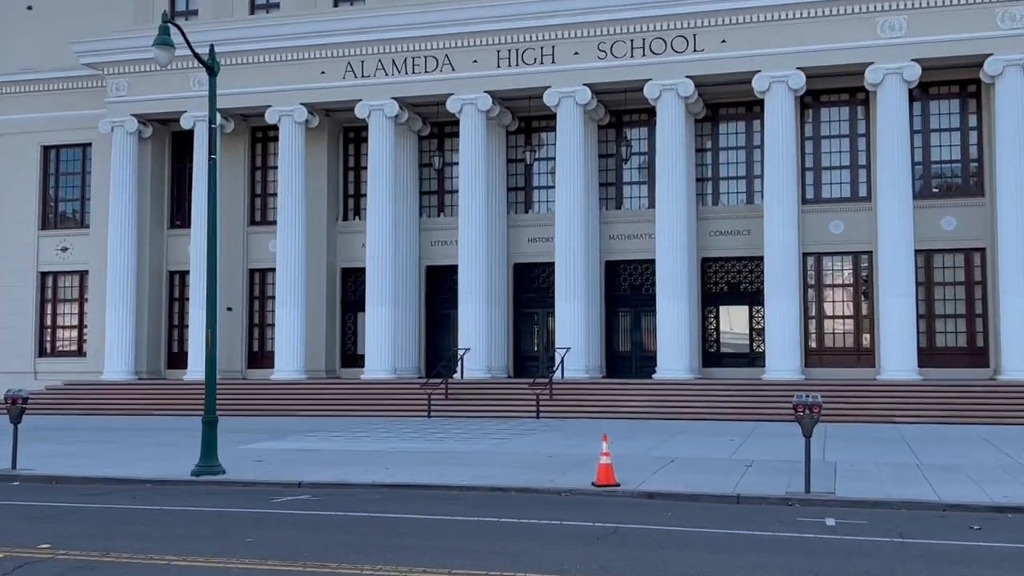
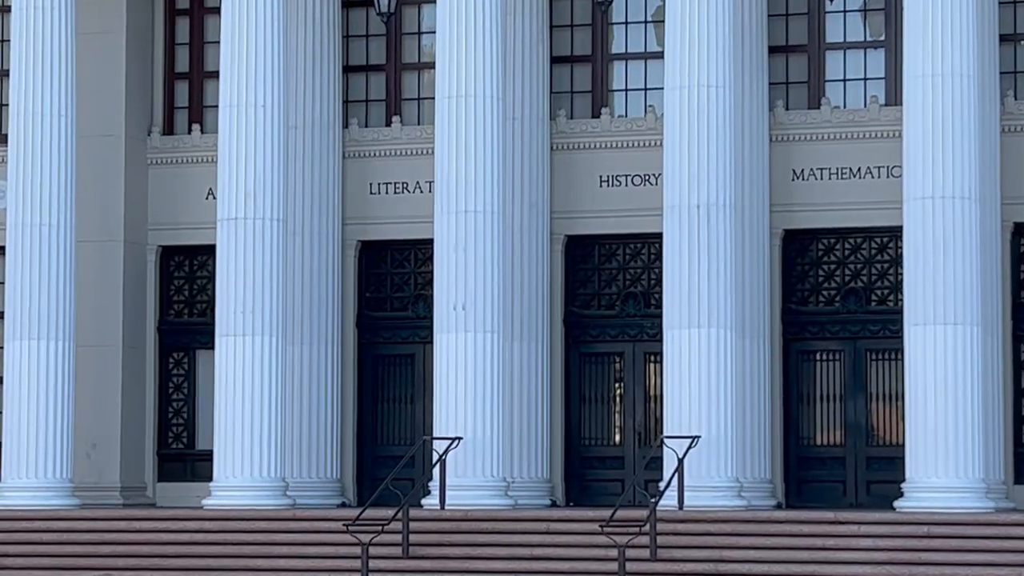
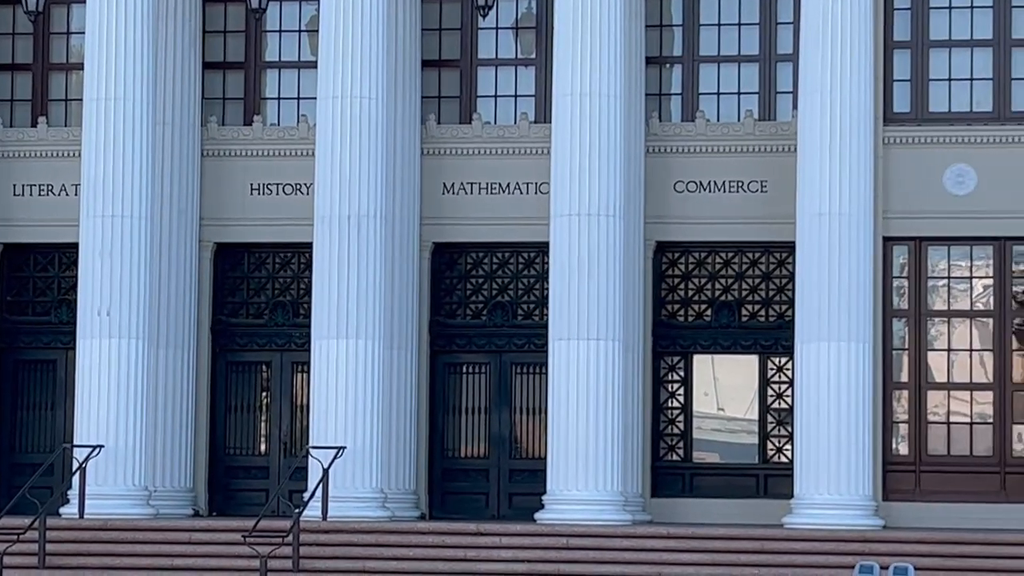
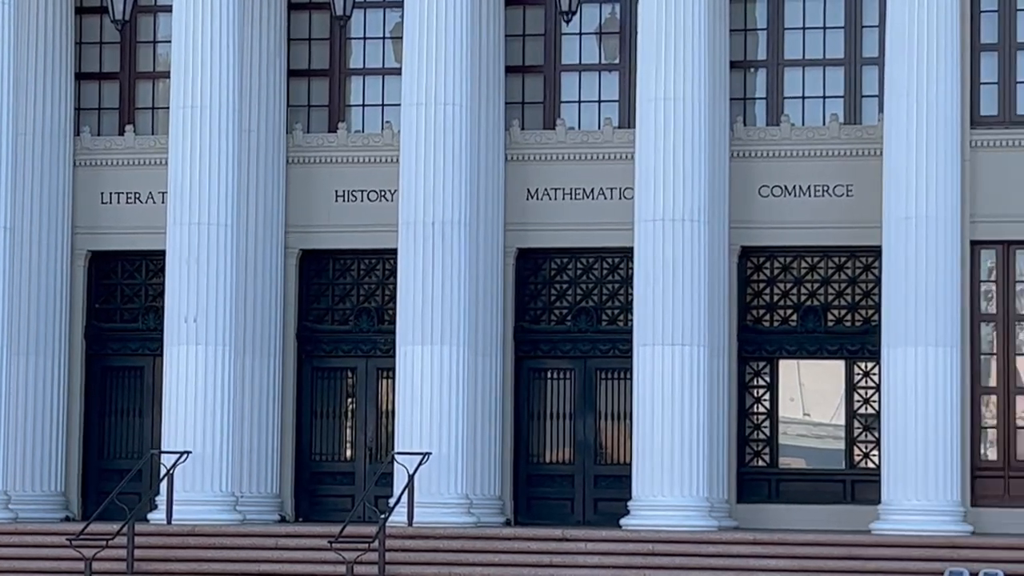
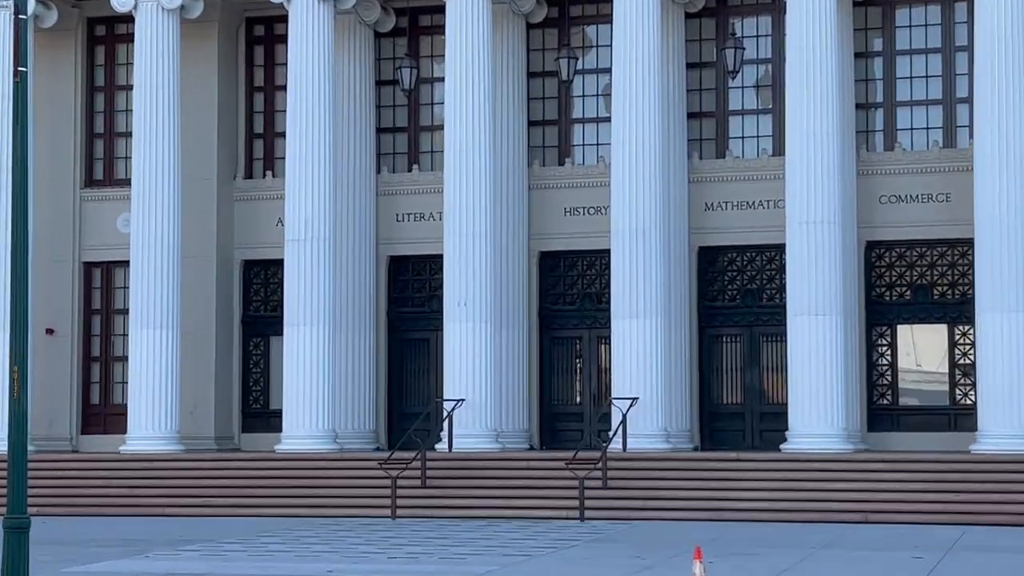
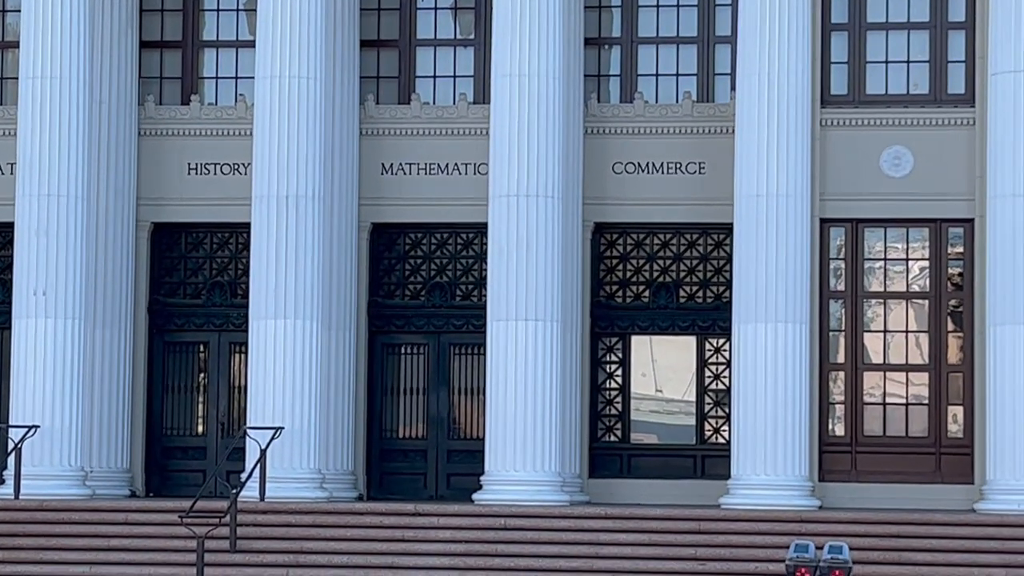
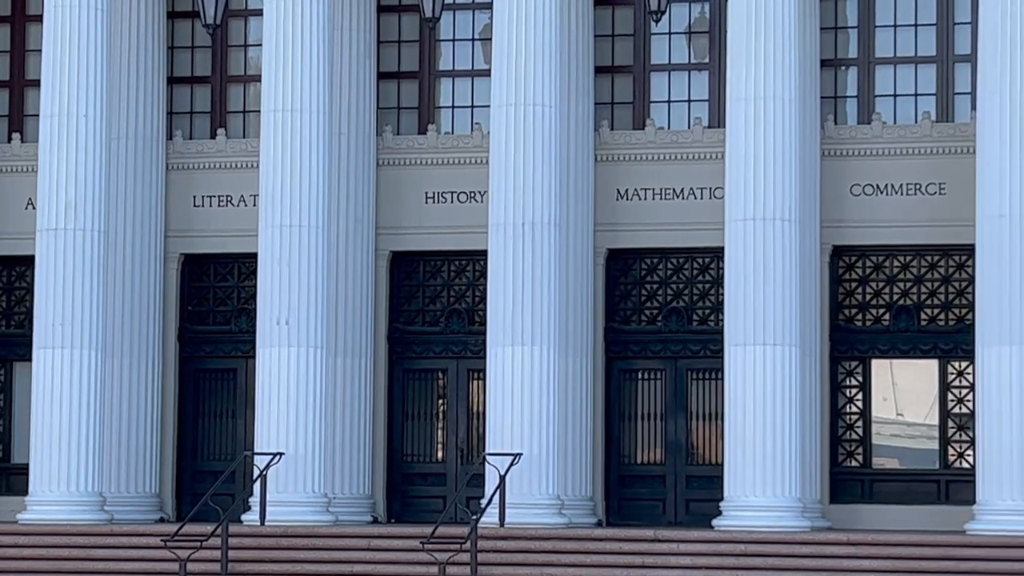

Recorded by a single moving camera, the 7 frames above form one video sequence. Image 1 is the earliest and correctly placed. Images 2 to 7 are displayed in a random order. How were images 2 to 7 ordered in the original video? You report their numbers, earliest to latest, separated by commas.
5, 2, 7, 4, 3, 6
